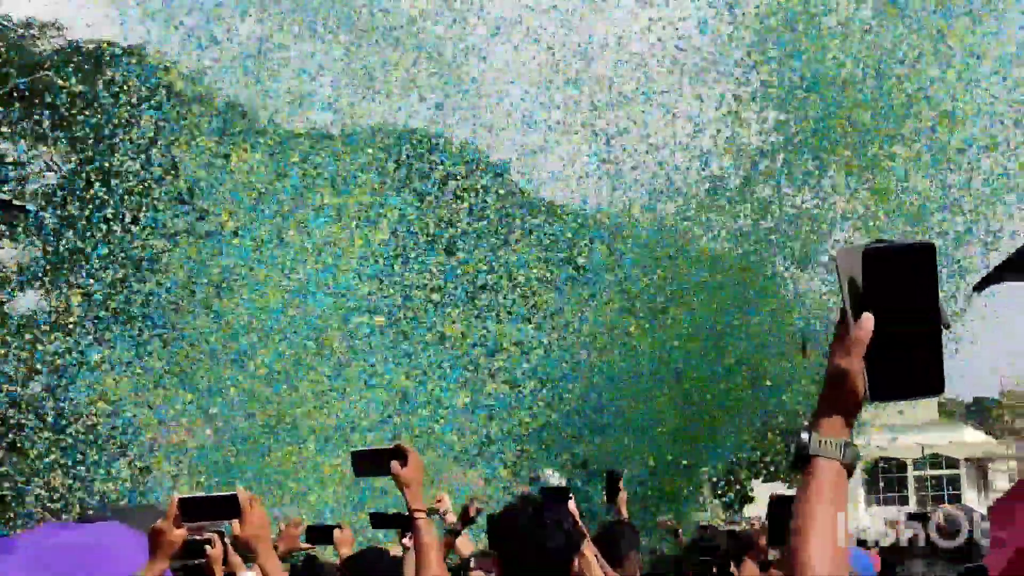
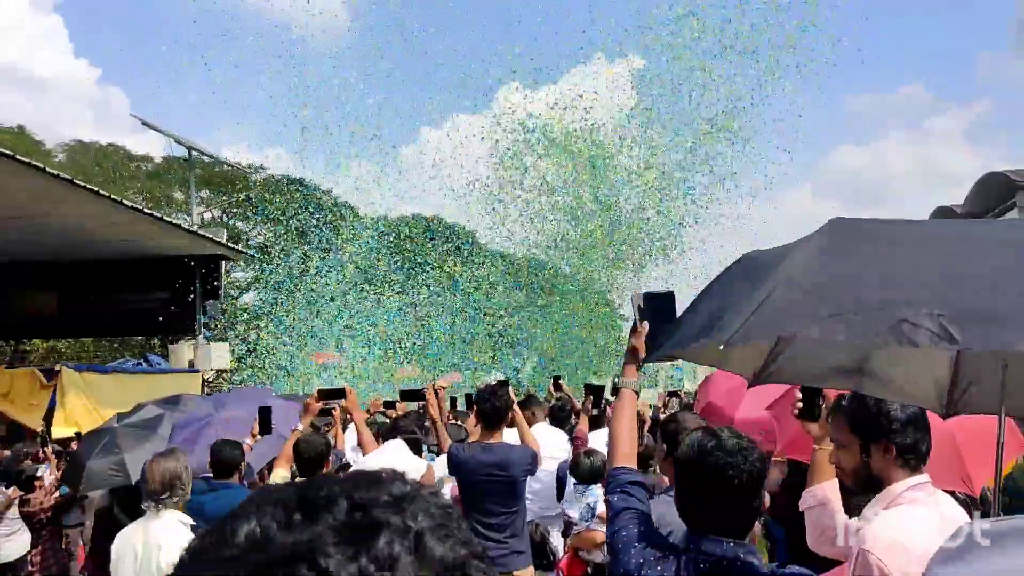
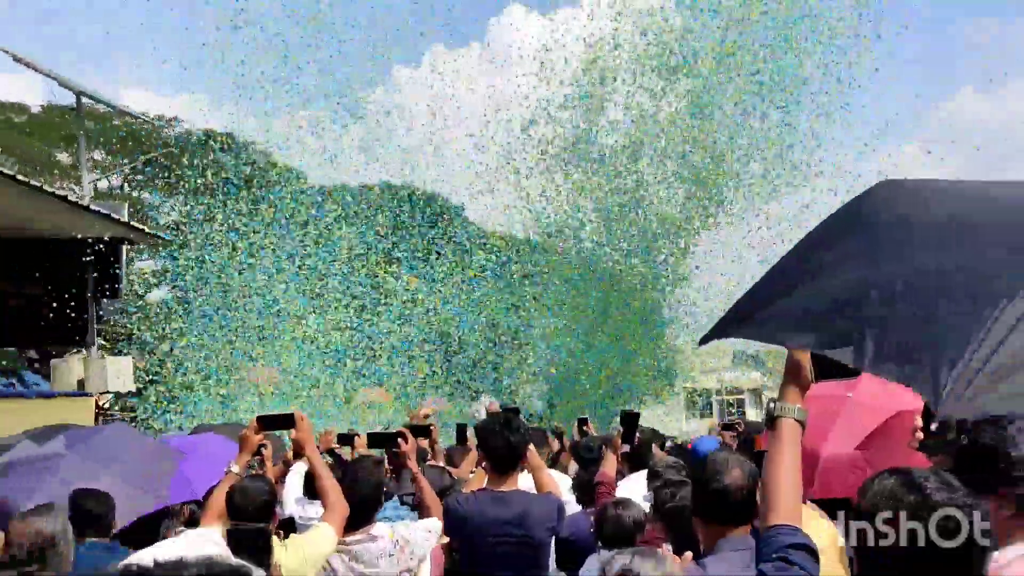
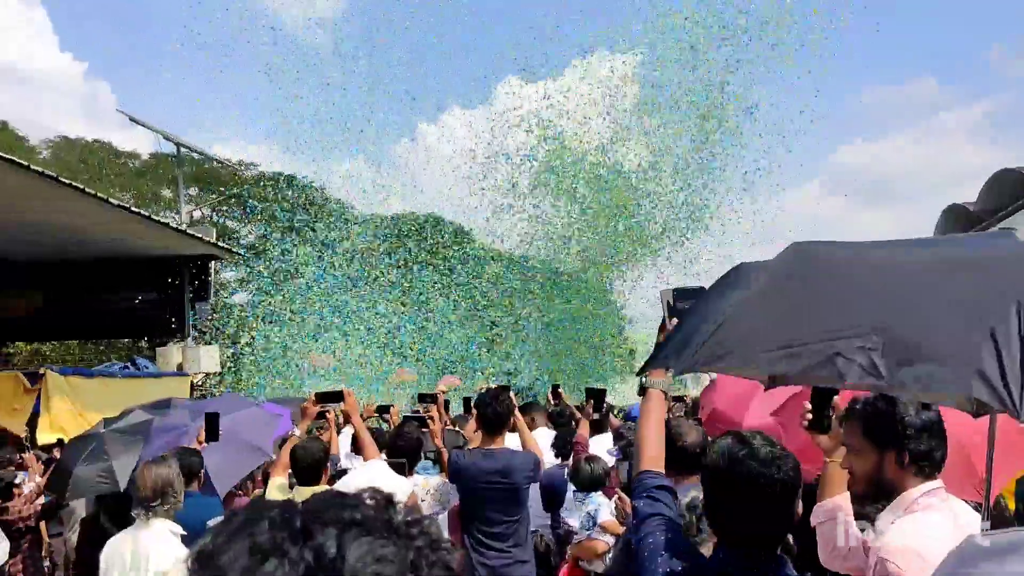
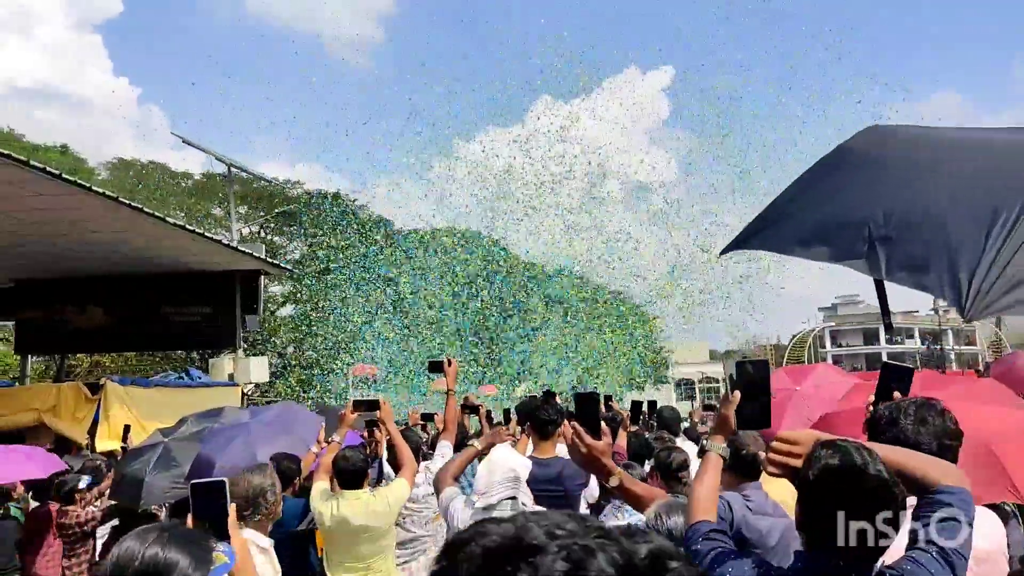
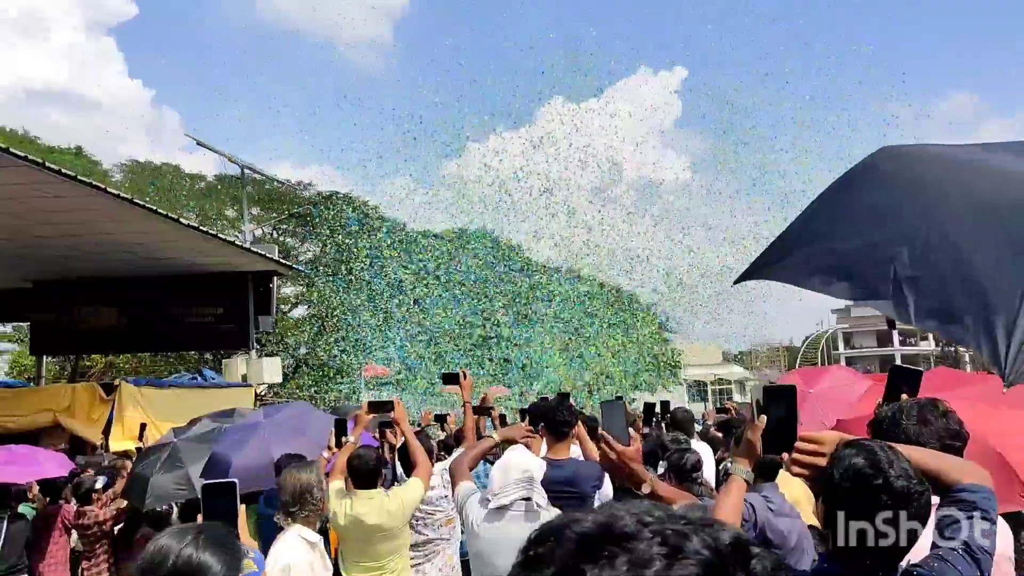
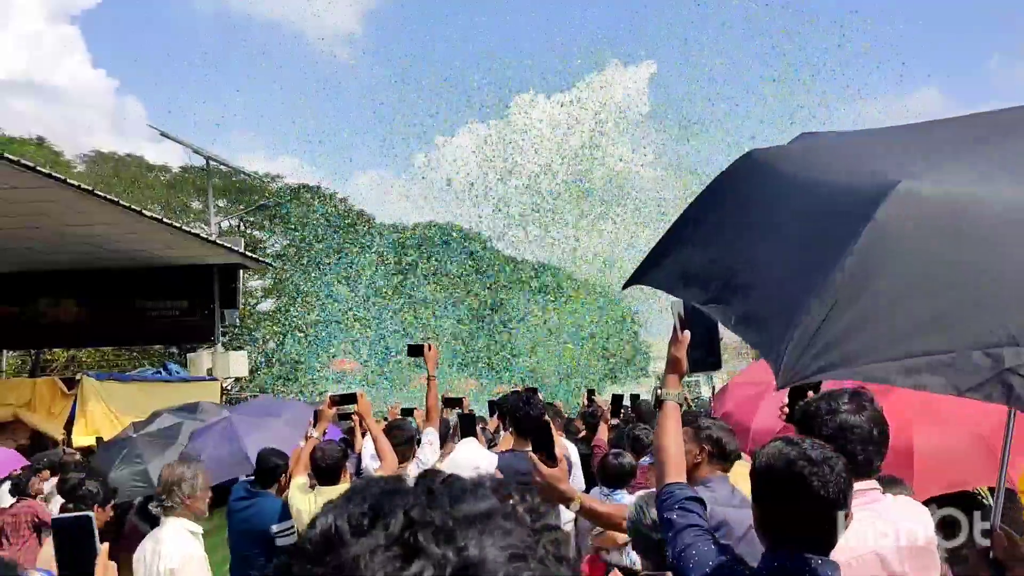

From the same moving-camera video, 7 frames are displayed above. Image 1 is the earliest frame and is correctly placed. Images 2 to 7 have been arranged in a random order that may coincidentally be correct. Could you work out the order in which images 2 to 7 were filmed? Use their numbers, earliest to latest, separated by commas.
3, 4, 2, 7, 5, 6
